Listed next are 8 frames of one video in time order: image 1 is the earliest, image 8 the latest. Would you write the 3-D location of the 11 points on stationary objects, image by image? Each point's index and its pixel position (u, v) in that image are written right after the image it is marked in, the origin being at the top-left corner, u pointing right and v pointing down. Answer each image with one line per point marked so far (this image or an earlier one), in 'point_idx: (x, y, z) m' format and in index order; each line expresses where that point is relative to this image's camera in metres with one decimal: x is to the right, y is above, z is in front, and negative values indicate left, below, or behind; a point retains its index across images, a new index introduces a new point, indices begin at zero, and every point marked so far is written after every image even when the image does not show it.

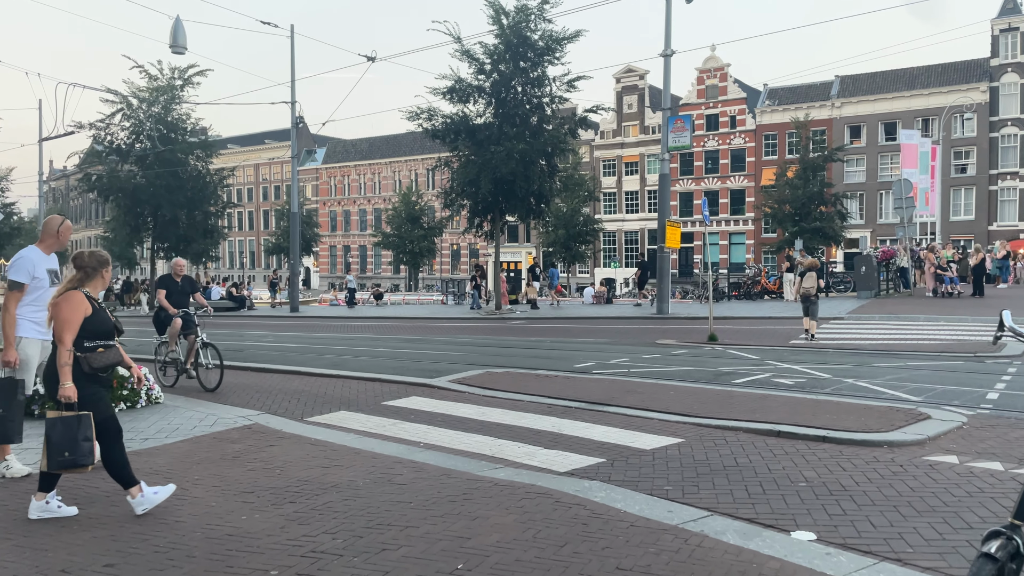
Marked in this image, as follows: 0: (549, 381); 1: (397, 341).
0: (+0.5, -1.2, +9.9) m
1: (-2.6, -1.2, +17.0) m
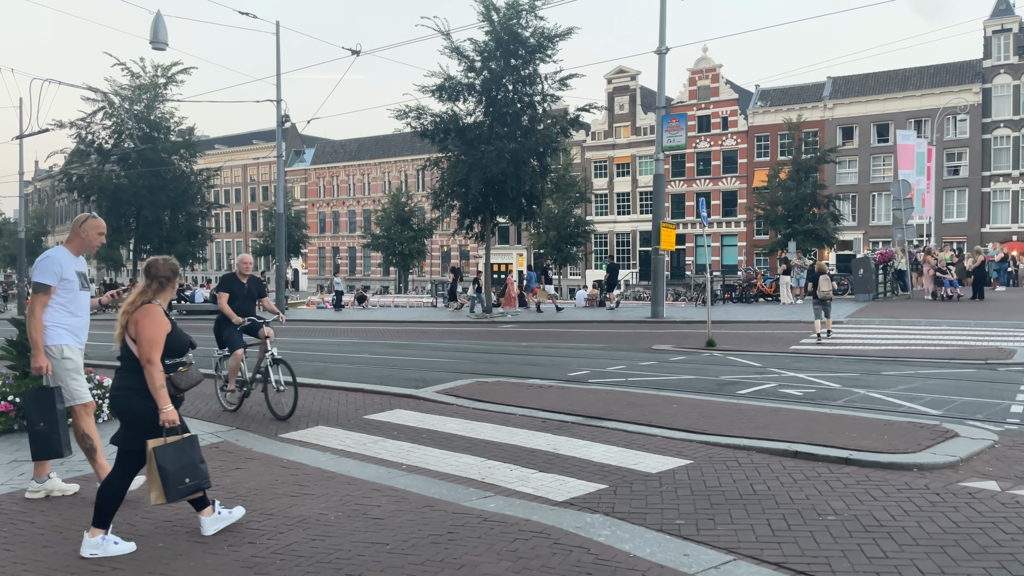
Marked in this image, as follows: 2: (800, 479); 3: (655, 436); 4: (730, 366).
0: (+0.3, -1.3, +9.3) m
1: (-2.8, -1.2, +16.4) m
2: (+2.0, -1.3, +5.4) m
3: (+1.3, -1.3, +6.9) m
4: (+3.5, -1.2, +12.3) m
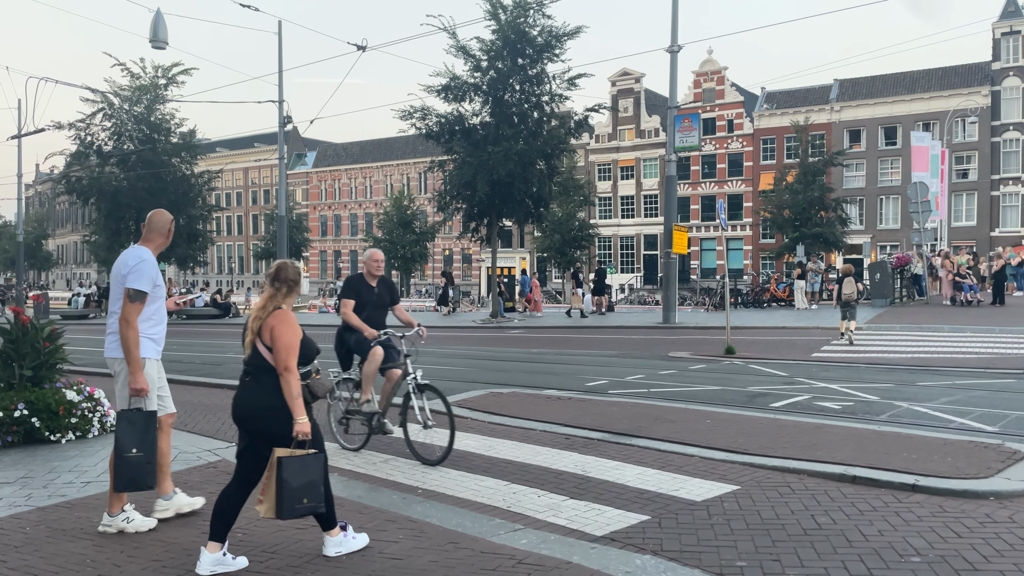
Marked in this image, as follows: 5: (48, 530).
0: (+0.5, -1.3, +8.8) m
1: (-2.6, -1.3, +15.8) m
2: (+2.2, -1.4, +4.8) m
3: (+1.5, -1.4, +6.3) m
4: (+3.7, -1.3, +11.7) m
5: (-3.0, -1.6, +5.0) m
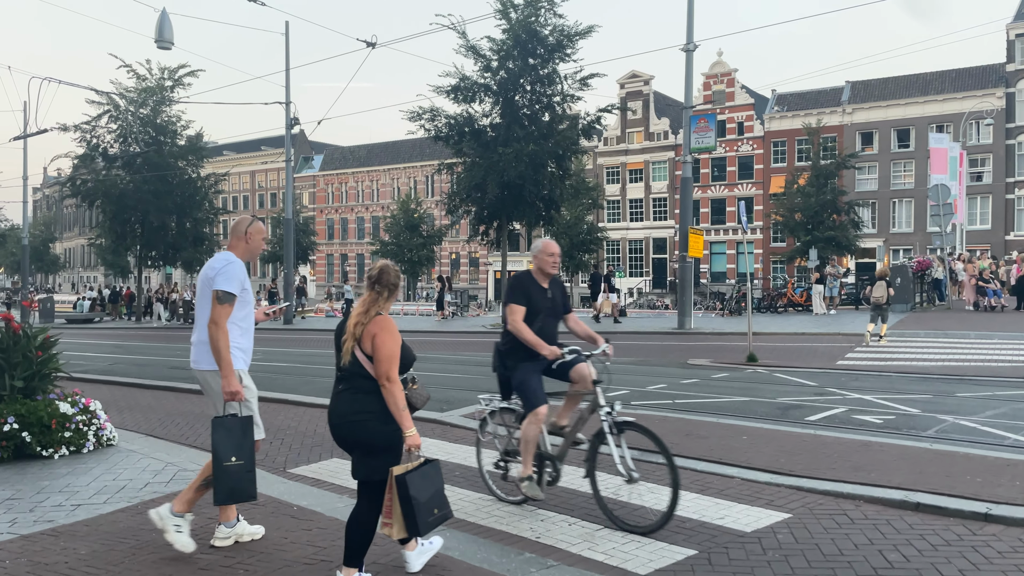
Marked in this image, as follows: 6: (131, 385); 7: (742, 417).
0: (+0.8, -1.4, +8.3) m
1: (-2.3, -1.4, +15.3) m
2: (+2.4, -1.4, +4.3) m
3: (+1.7, -1.5, +5.8) m
4: (+3.9, -1.4, +11.2) m
5: (-2.8, -1.6, +4.5) m
6: (-6.3, -1.6, +12.6) m
7: (+2.5, -1.4, +8.4) m
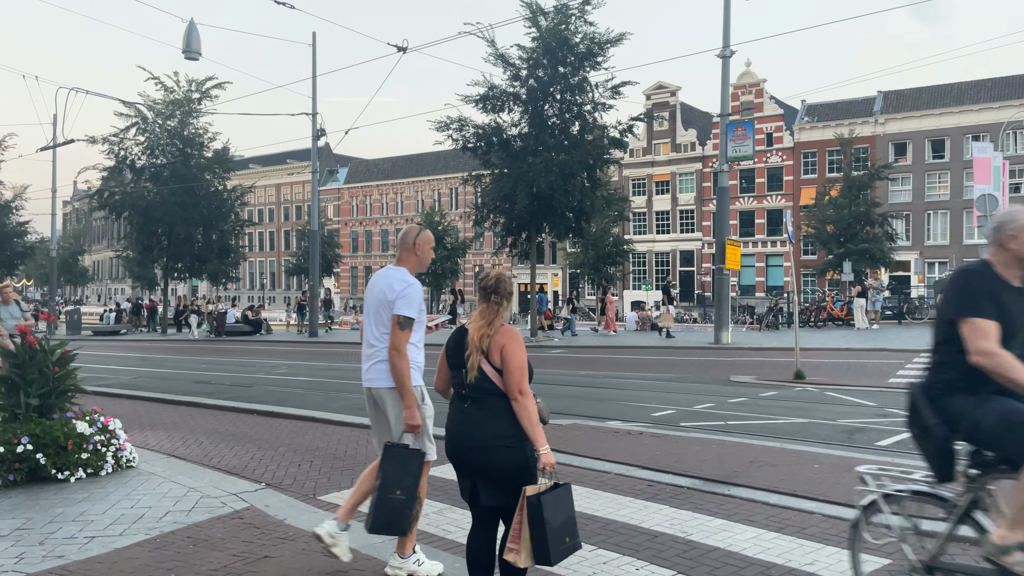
0: (+1.2, -1.5, +7.7) m
1: (-1.7, -1.7, +14.8) m
2: (+2.7, -1.5, +3.6) m
3: (+2.0, -1.5, +5.2) m
4: (+4.4, -1.6, +10.5) m
5: (-2.5, -1.7, +4.0) m
6: (-5.7, -1.8, +12.2) m
7: (+3.0, -1.6, +7.7) m
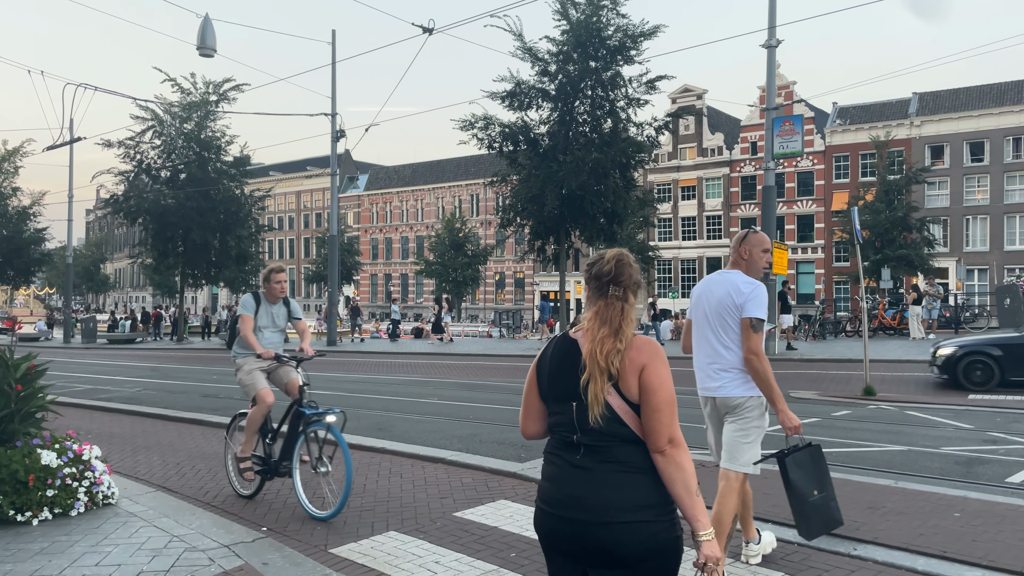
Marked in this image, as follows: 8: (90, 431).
0: (+1.6, -1.6, +6.4) m
1: (-1.1, -1.8, +13.6) m
2: (+3.0, -1.5, +2.3) m
3: (+2.4, -1.5, +3.9) m
4: (+4.9, -1.7, +9.1) m
5: (-2.2, -1.7, +2.8) m
6: (-5.2, -1.9, +11.1) m
7: (+3.4, -1.6, +6.4) m
8: (-5.6, -1.9, +10.2) m
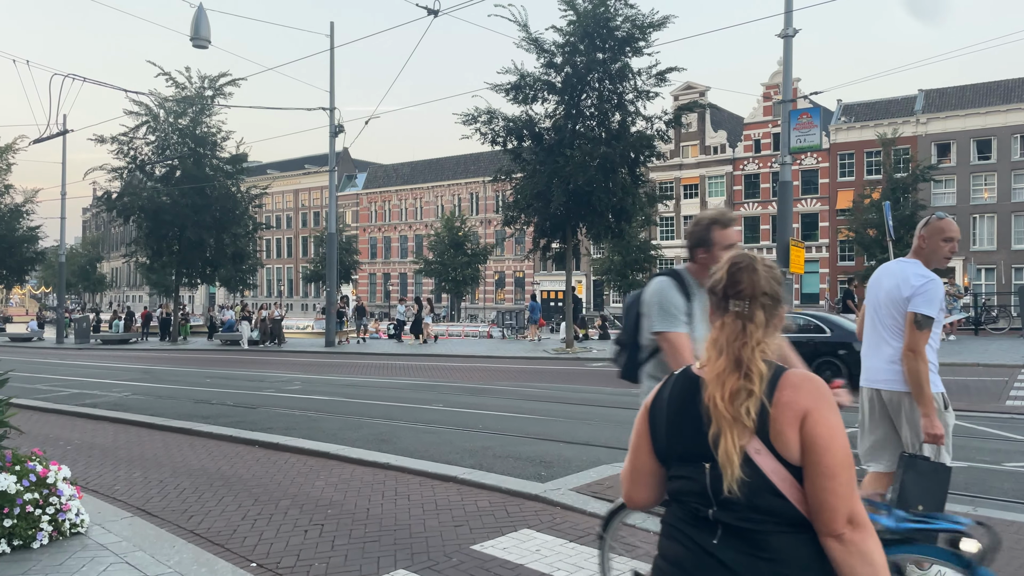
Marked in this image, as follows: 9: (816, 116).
0: (+1.8, -1.6, +5.6) m
1: (-0.9, -1.8, +12.8) m
2: (+3.2, -1.5, +1.6) m
3: (+2.6, -1.5, +3.2) m
4: (+5.1, -1.6, +8.4) m
5: (-2.0, -1.6, +2.0) m
6: (-5.0, -1.8, +10.3) m
7: (+3.6, -1.6, +5.7) m
8: (-5.4, -1.9, +9.4) m
9: (+6.9, +3.9, +17.4) m
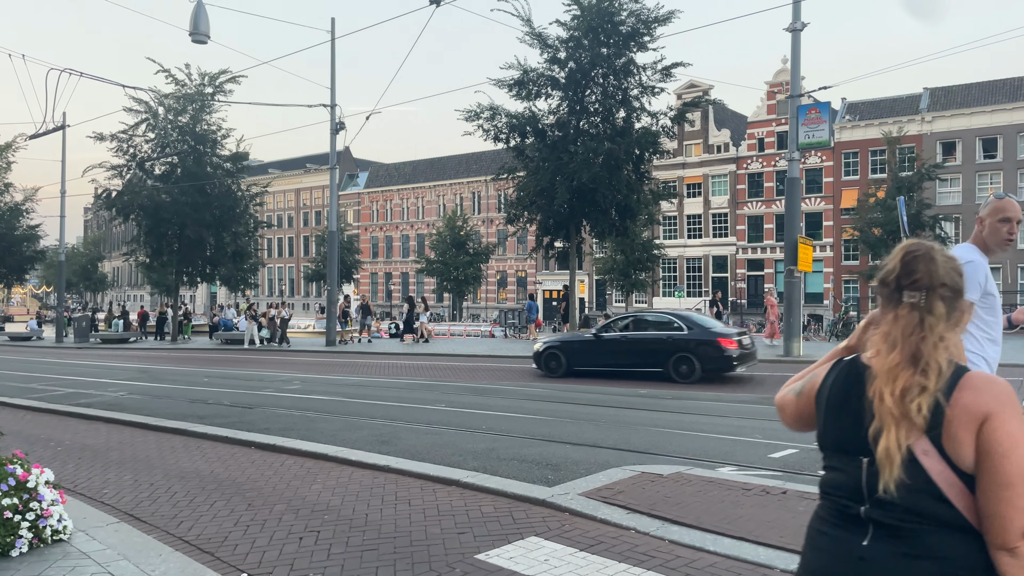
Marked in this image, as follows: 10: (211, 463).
0: (+1.8, -1.5, +5.3) m
1: (-0.9, -1.7, +12.5) m
2: (+3.3, -1.5, +1.3) m
3: (+2.6, -1.5, +2.9) m
4: (+5.2, -1.6, +8.1) m
5: (-1.9, -1.6, +1.8) m
6: (-5.0, -1.8, +10.0) m
7: (+3.6, -1.5, +5.4) m
8: (-5.4, -1.8, +9.1) m
9: (+7.0, +3.9, +17.1) m
10: (-3.0, -1.7, +7.7) m
